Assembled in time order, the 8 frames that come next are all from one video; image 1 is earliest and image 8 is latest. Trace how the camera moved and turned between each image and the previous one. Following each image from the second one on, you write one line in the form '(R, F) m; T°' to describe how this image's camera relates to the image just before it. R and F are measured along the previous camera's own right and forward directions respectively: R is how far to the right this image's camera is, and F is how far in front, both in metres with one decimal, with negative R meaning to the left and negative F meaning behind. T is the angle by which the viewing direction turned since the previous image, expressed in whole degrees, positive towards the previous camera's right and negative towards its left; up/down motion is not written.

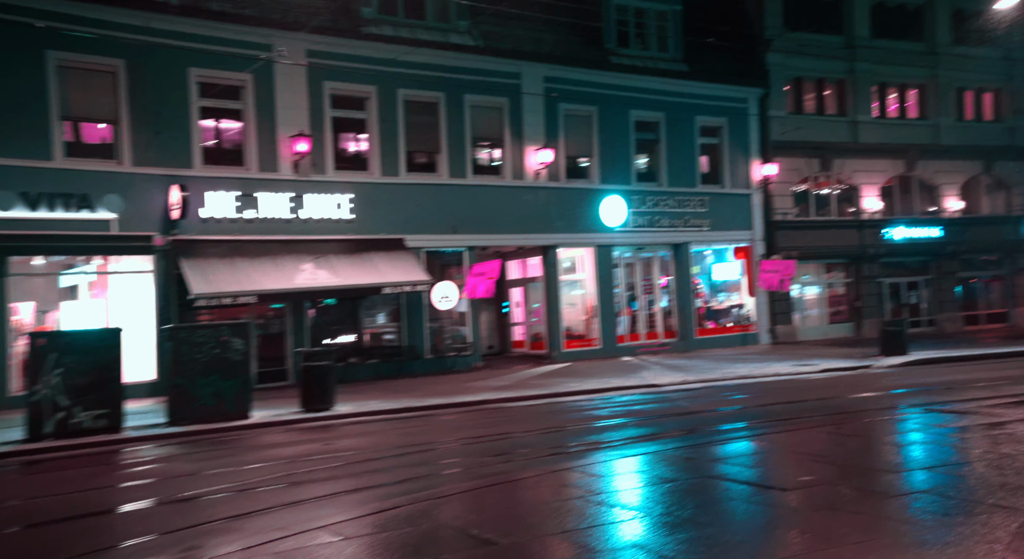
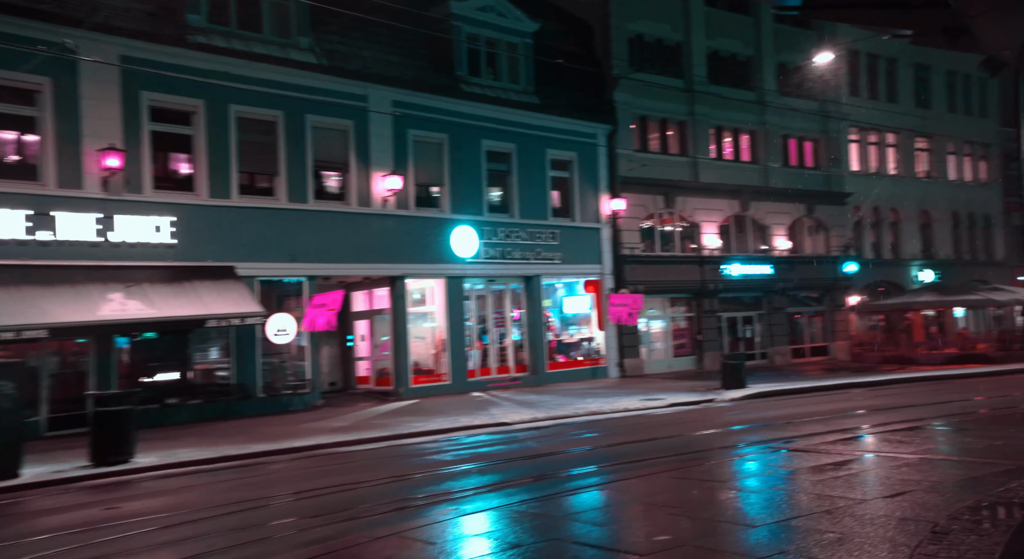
(0.0, +0.7) m; +9°
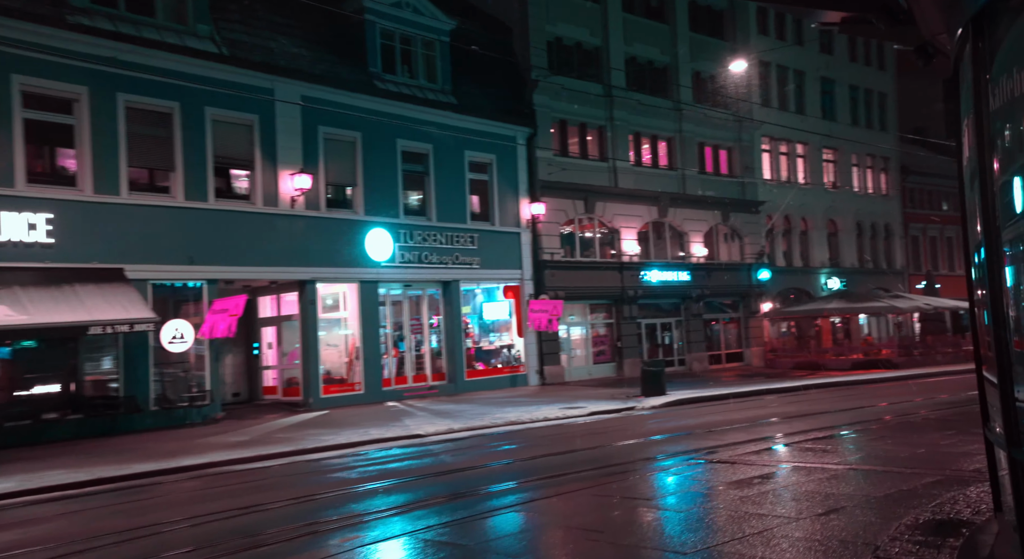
(+0.1, +0.6) m; +5°
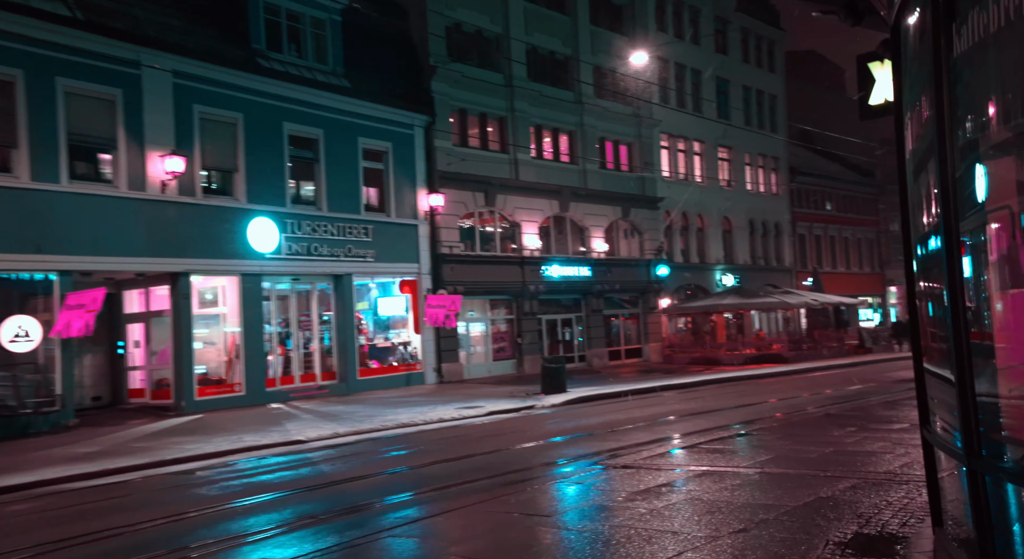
(+0.1, +0.9) m; +6°
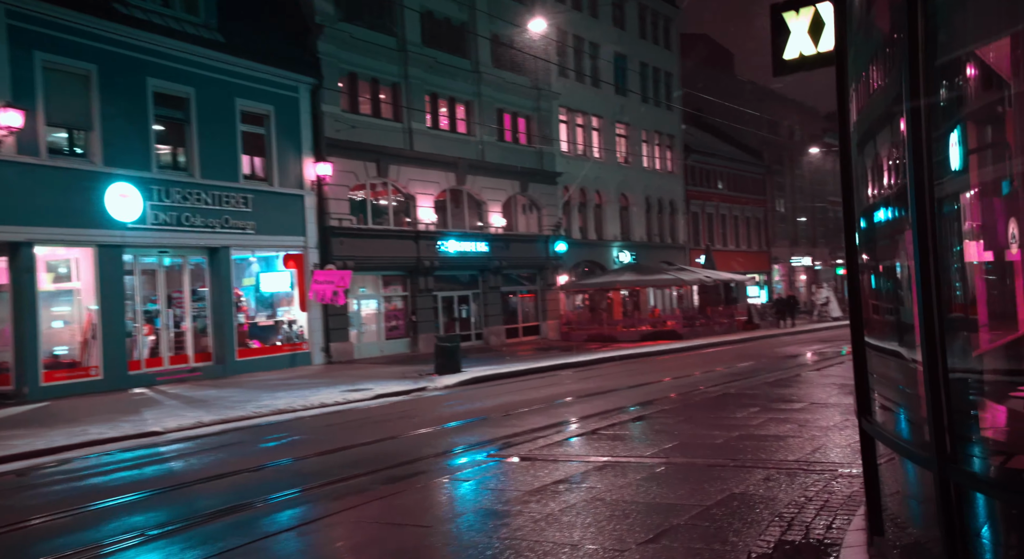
(+0.2, +1.1) m; +6°
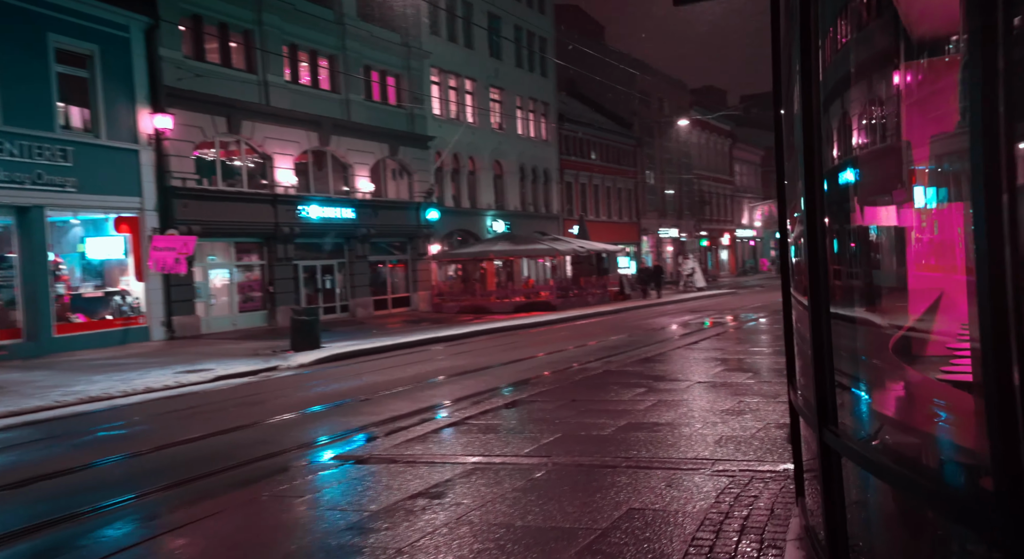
(+0.2, +1.7) m; +8°
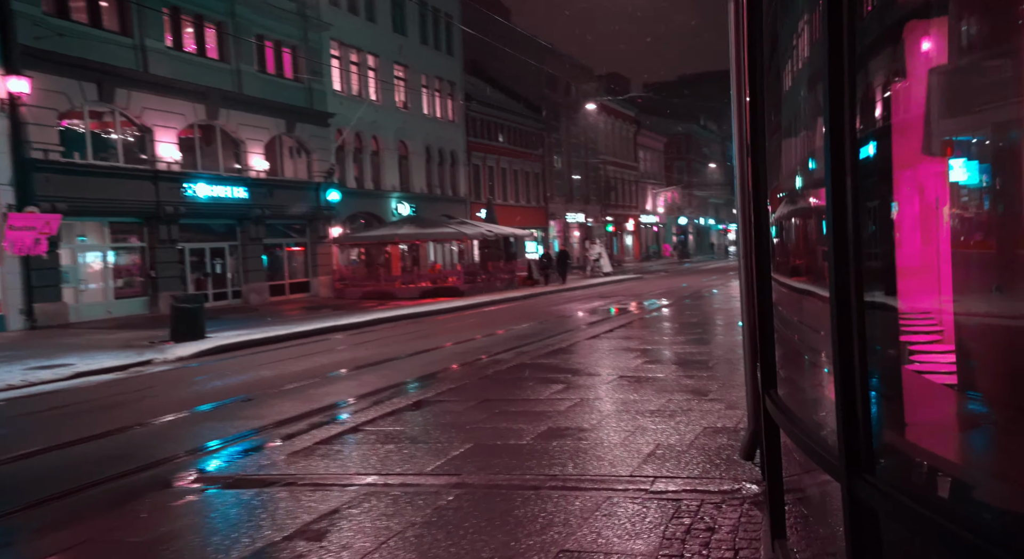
(0.0, +1.4) m; +6°
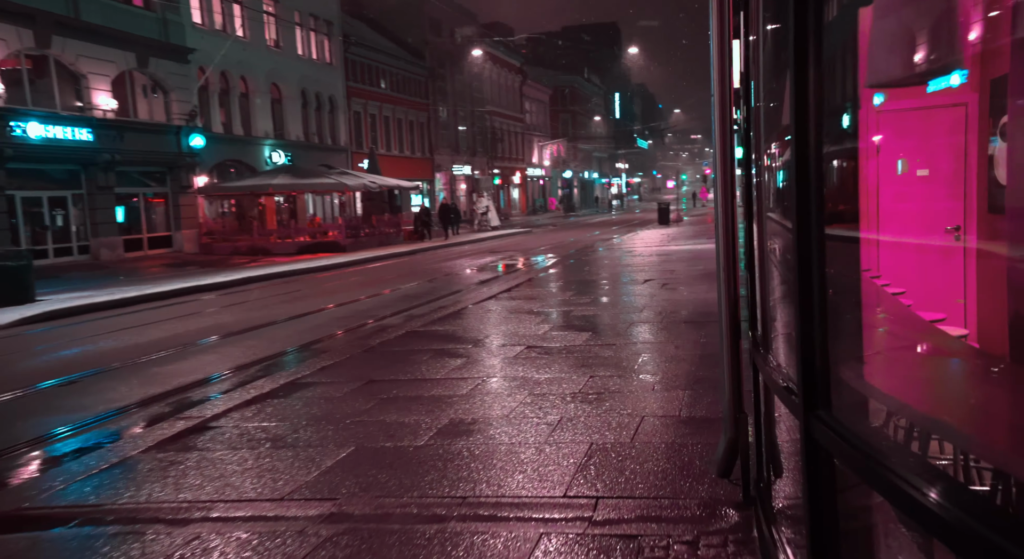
(-0.1, +1.9) m; +7°
